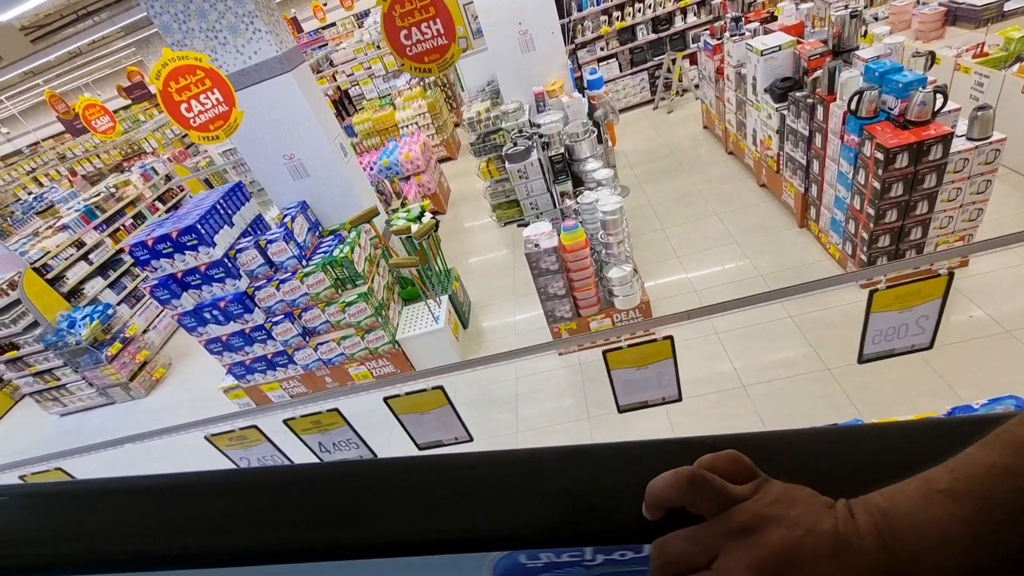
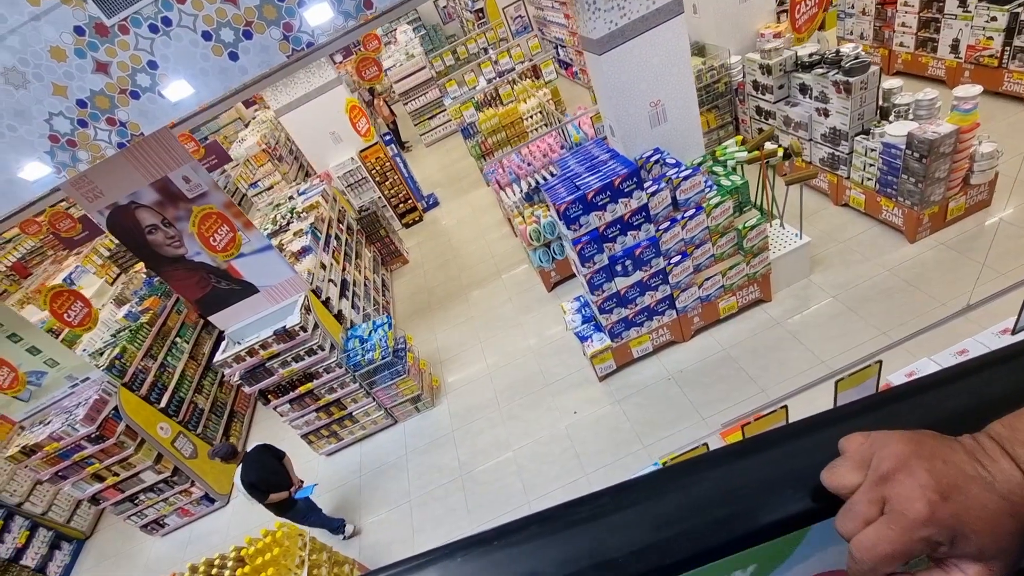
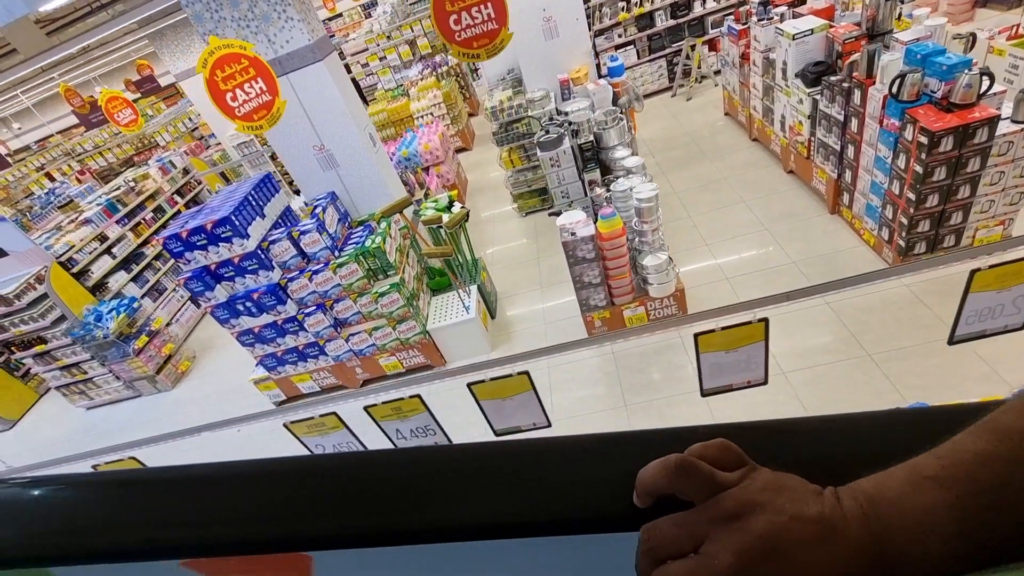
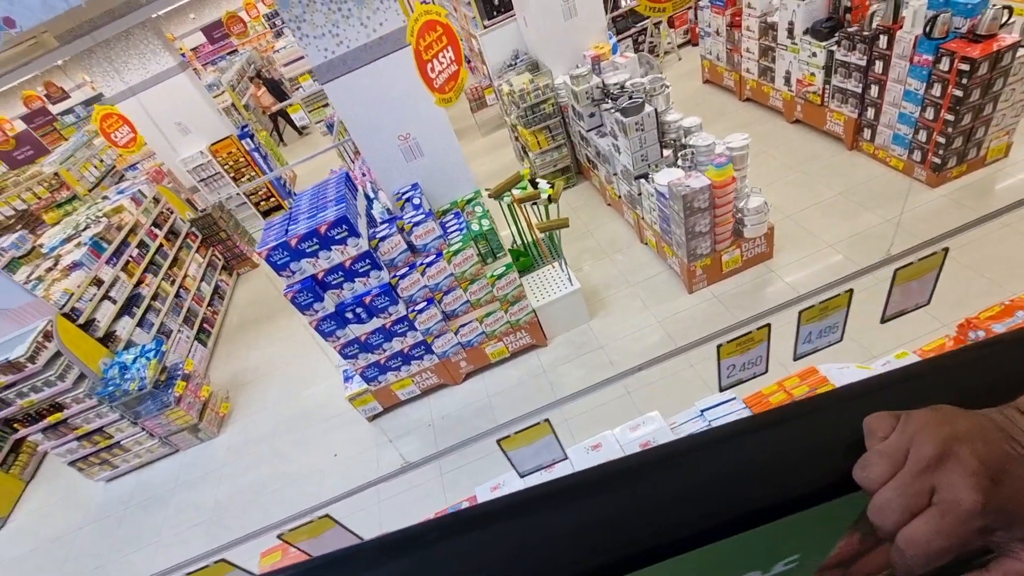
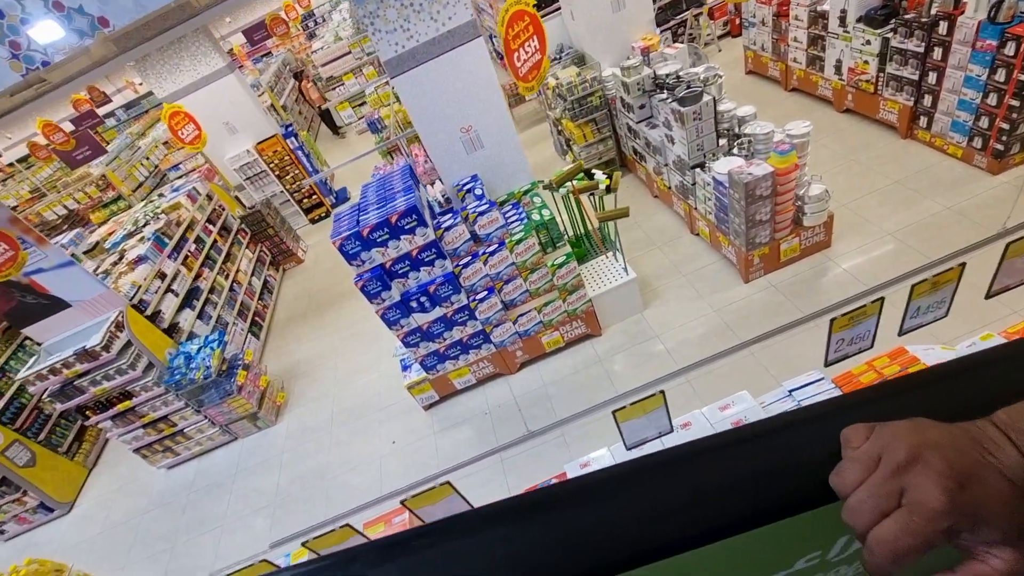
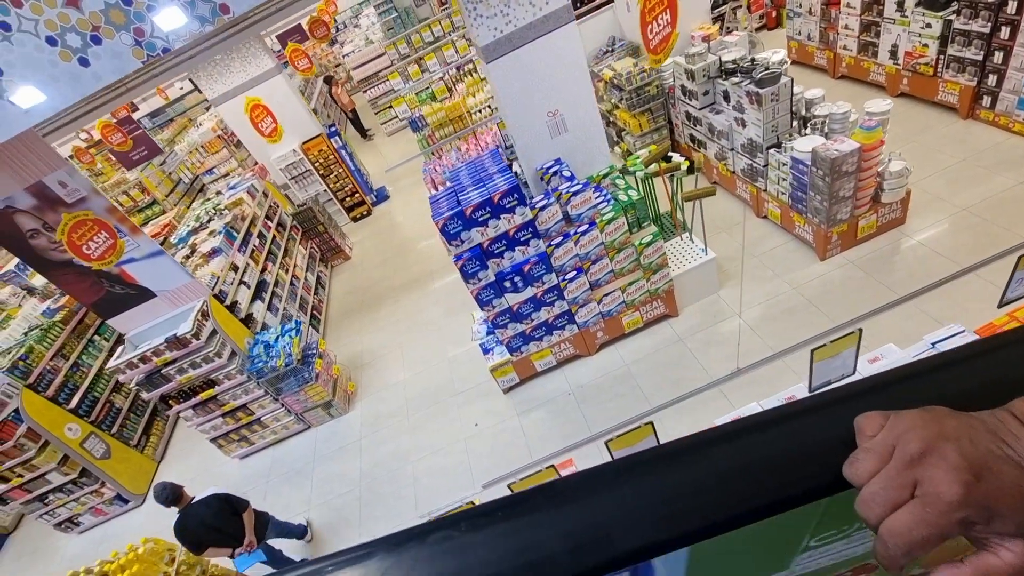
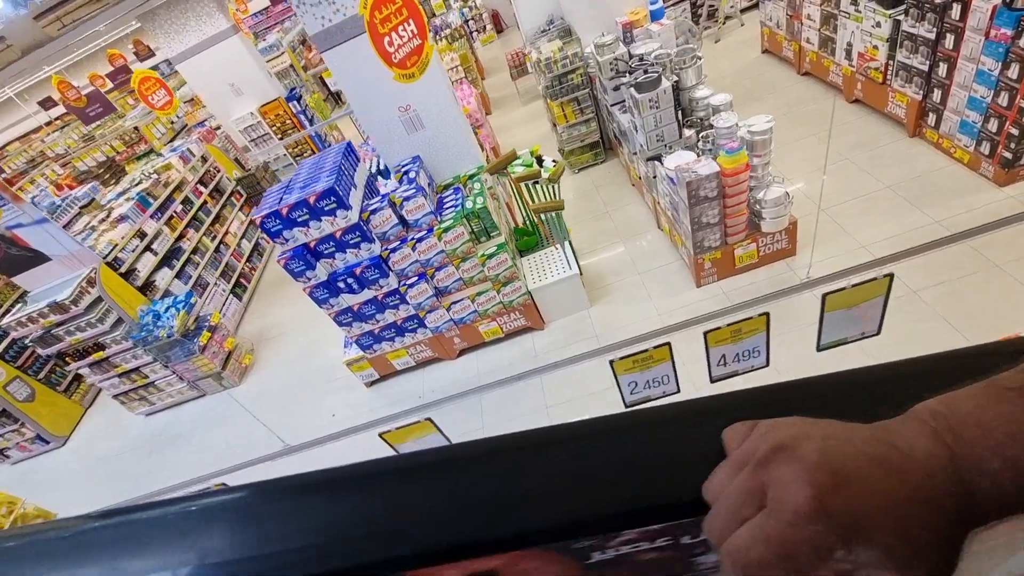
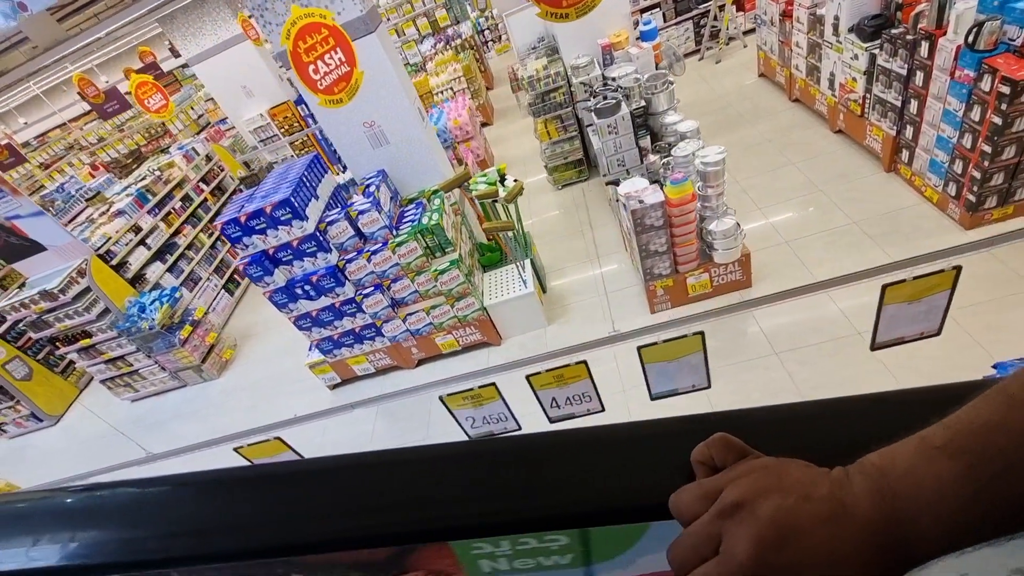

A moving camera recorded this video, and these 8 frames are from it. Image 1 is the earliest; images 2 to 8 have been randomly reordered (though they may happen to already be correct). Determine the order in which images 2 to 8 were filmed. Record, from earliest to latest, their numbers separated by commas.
3, 8, 7, 4, 5, 6, 2
